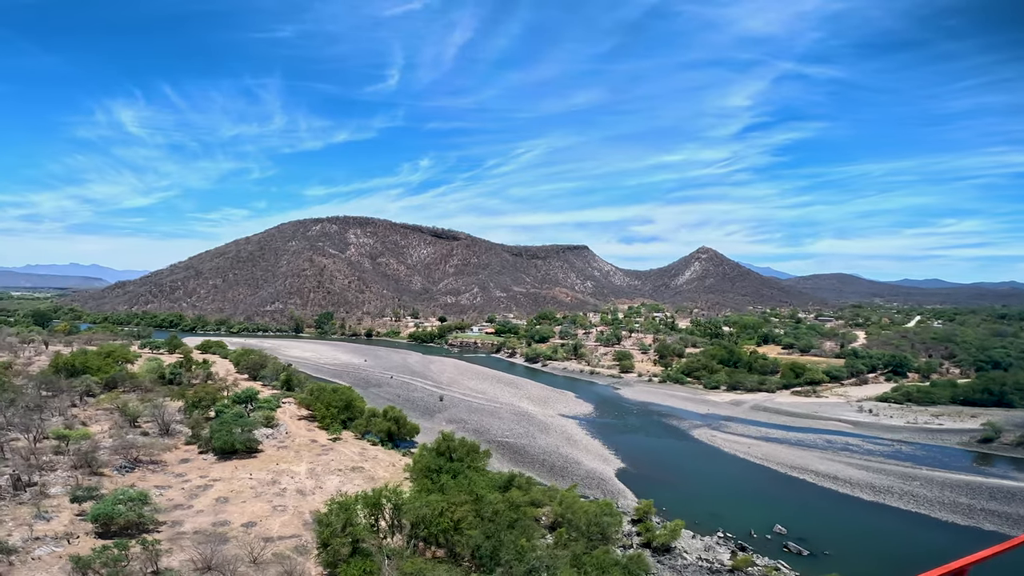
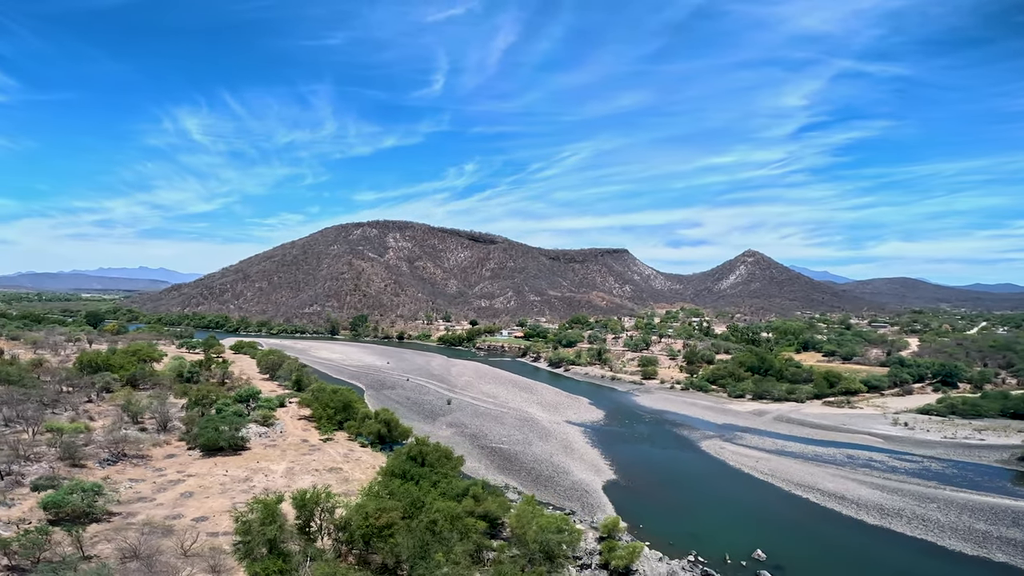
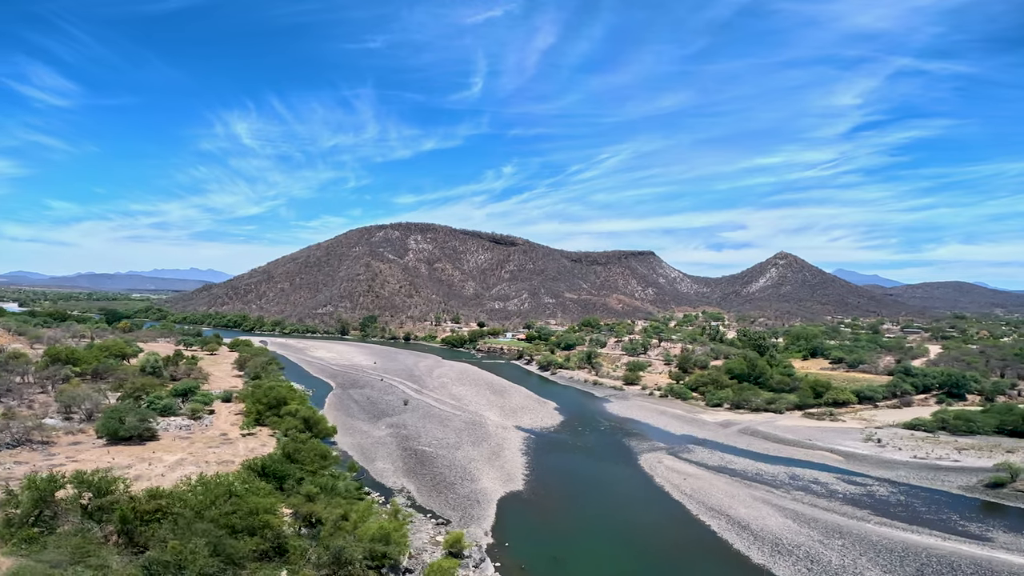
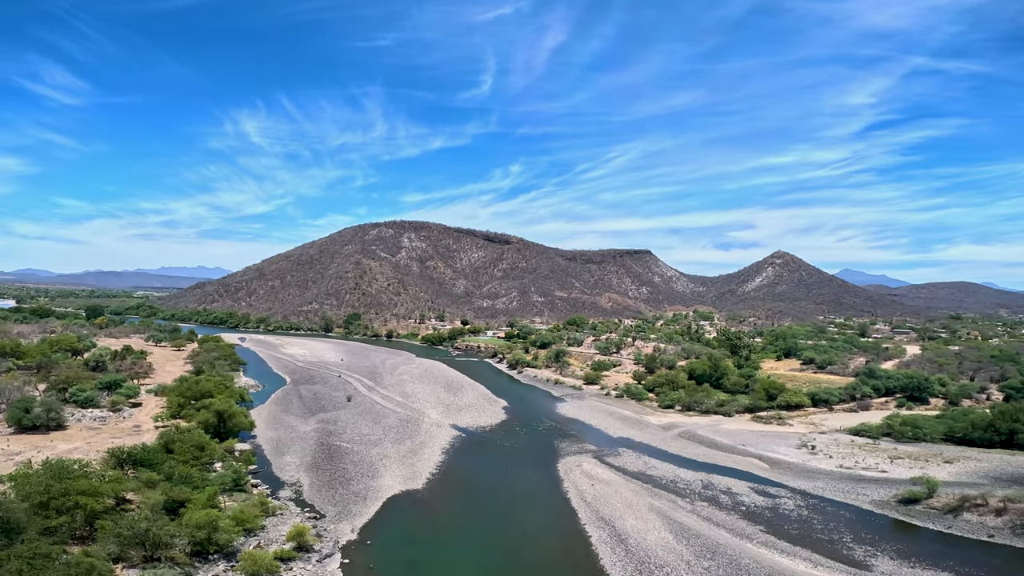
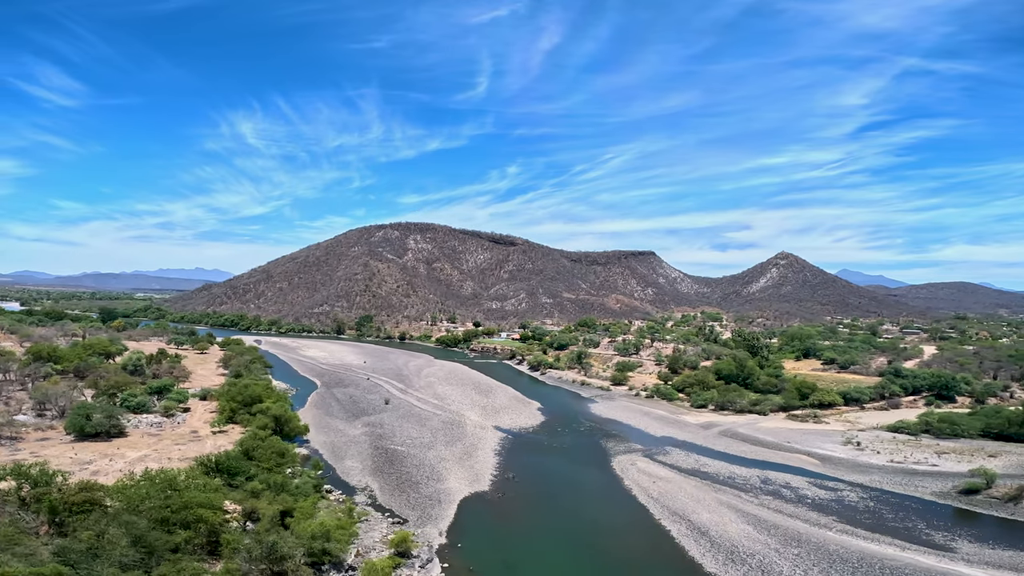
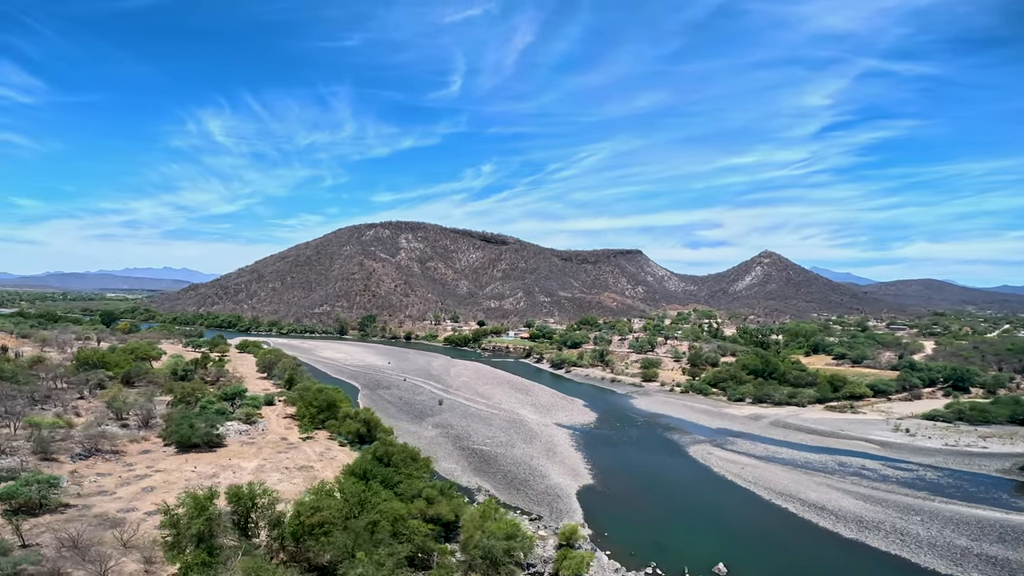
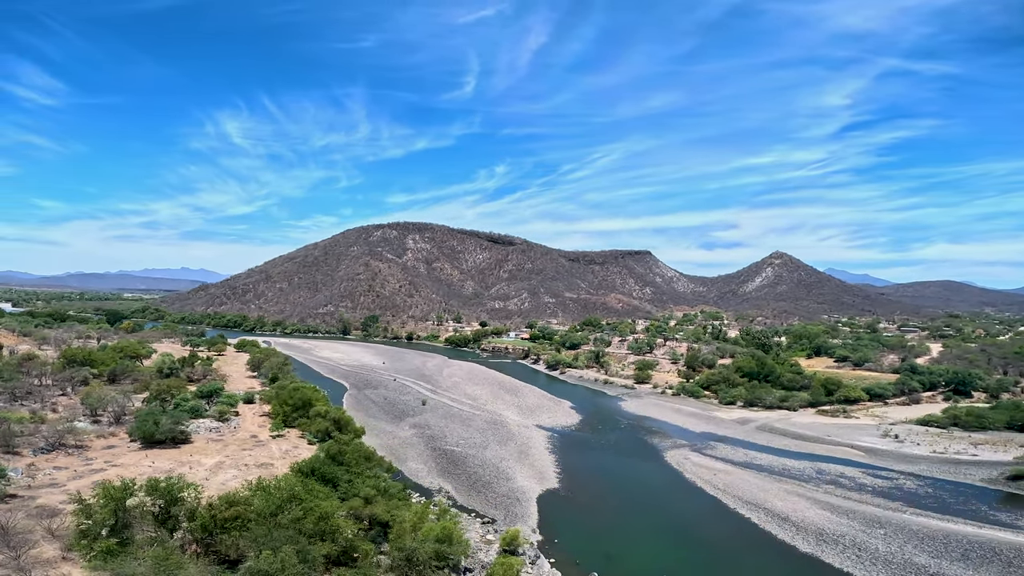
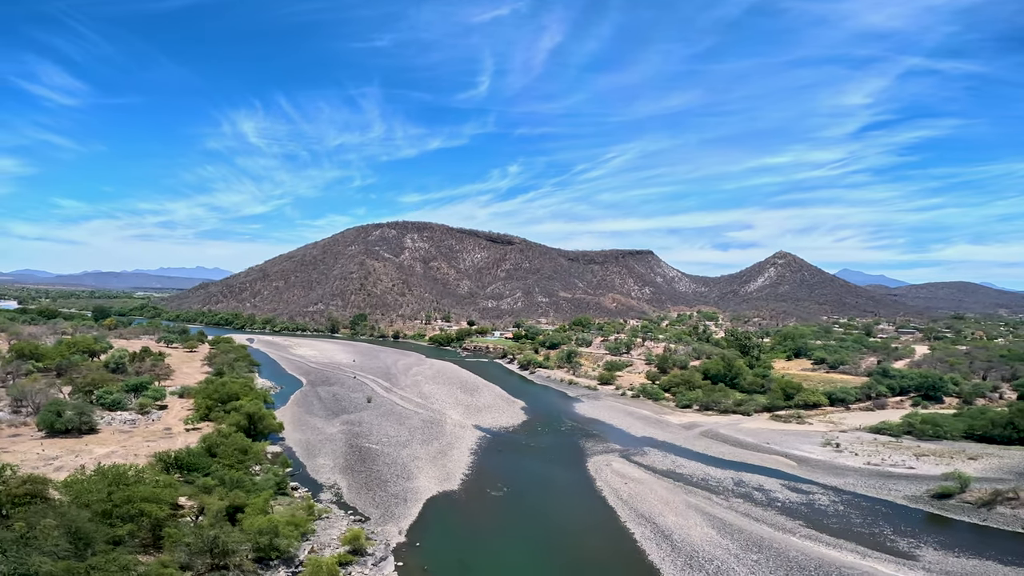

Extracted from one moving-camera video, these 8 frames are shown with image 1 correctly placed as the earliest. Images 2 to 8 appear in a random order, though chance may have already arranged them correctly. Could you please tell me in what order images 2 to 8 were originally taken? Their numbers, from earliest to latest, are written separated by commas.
2, 6, 7, 3, 5, 8, 4
